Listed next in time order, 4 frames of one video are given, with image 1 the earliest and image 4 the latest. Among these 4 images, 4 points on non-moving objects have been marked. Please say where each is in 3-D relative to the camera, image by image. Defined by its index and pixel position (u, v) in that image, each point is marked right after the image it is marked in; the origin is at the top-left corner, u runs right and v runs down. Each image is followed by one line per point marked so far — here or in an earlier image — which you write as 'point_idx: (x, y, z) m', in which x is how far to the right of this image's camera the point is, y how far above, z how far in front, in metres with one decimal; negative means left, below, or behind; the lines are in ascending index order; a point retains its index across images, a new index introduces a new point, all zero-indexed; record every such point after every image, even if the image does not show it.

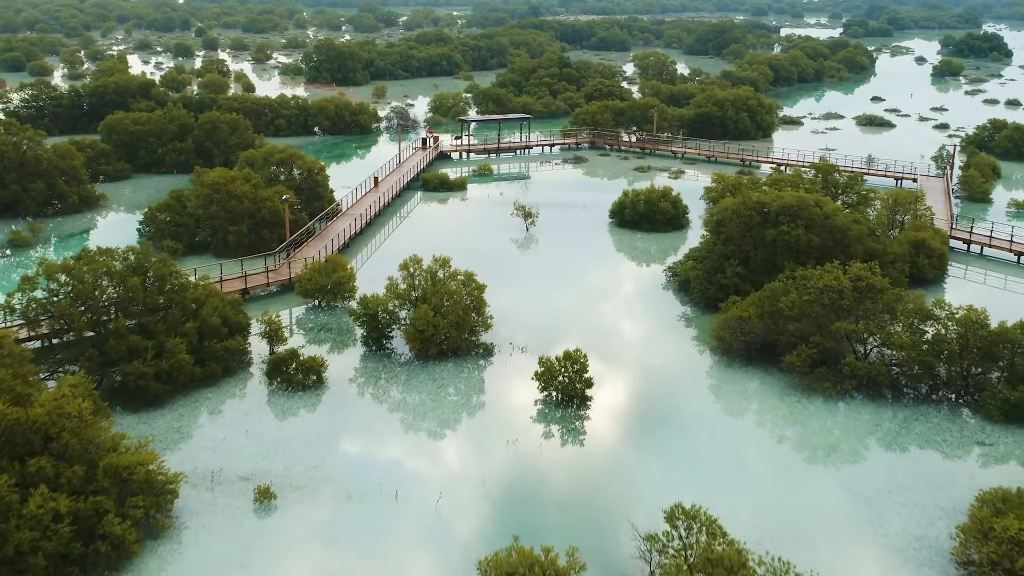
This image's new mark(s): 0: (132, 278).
0: (-5.5, +0.1, +15.0) m
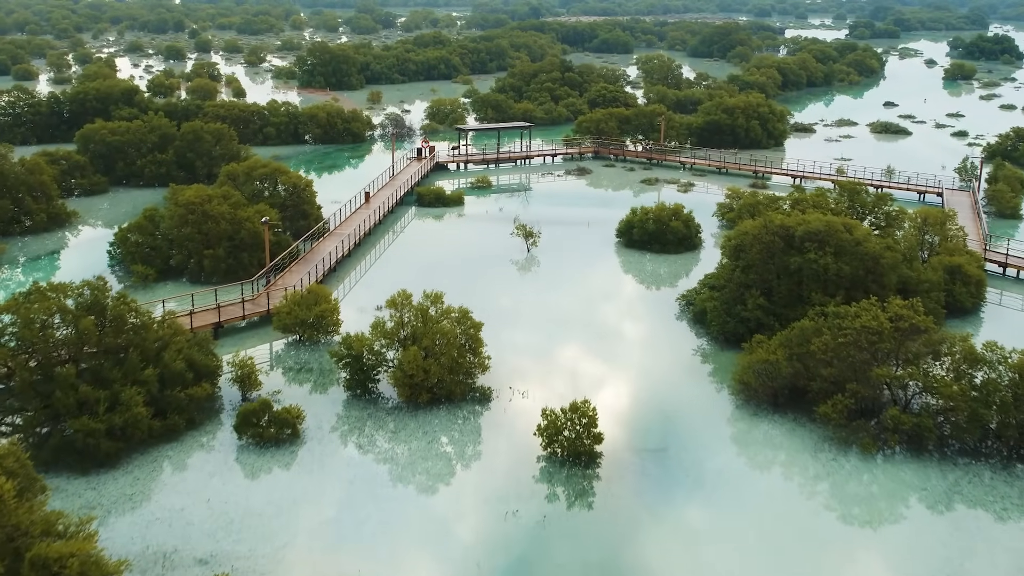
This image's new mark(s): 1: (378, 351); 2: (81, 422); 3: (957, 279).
0: (-5.5, -0.4, +13.3) m
1: (-1.9, -0.9, +14.9) m
2: (-5.2, -1.6, +12.4) m
3: (+8.2, +0.2, +19.2) m
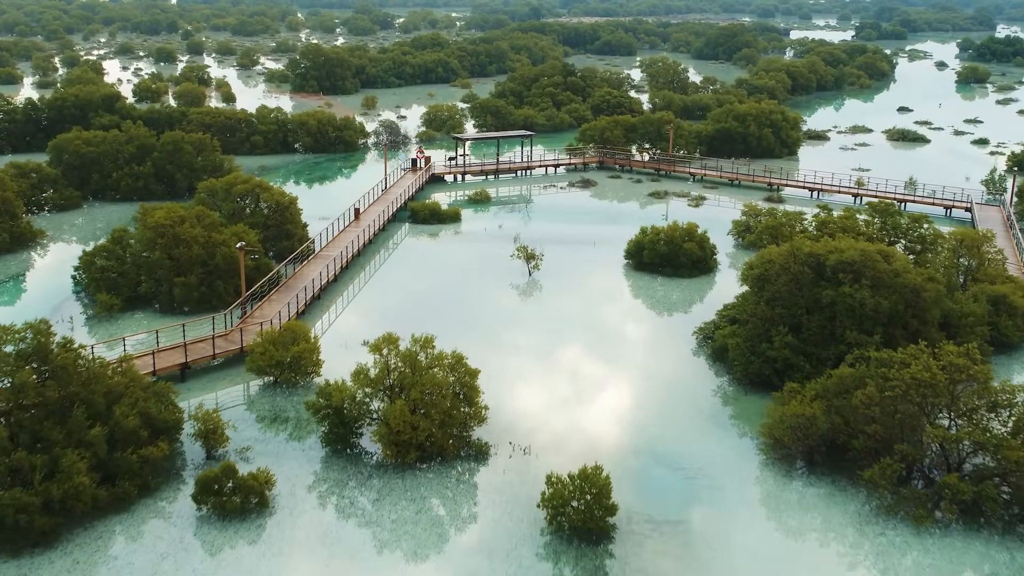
0: (-5.5, -0.9, +11.6) m
1: (-1.9, -1.4, +13.2) m
2: (-5.2, -2.1, +10.7) m
3: (+8.2, -0.4, +17.4) m
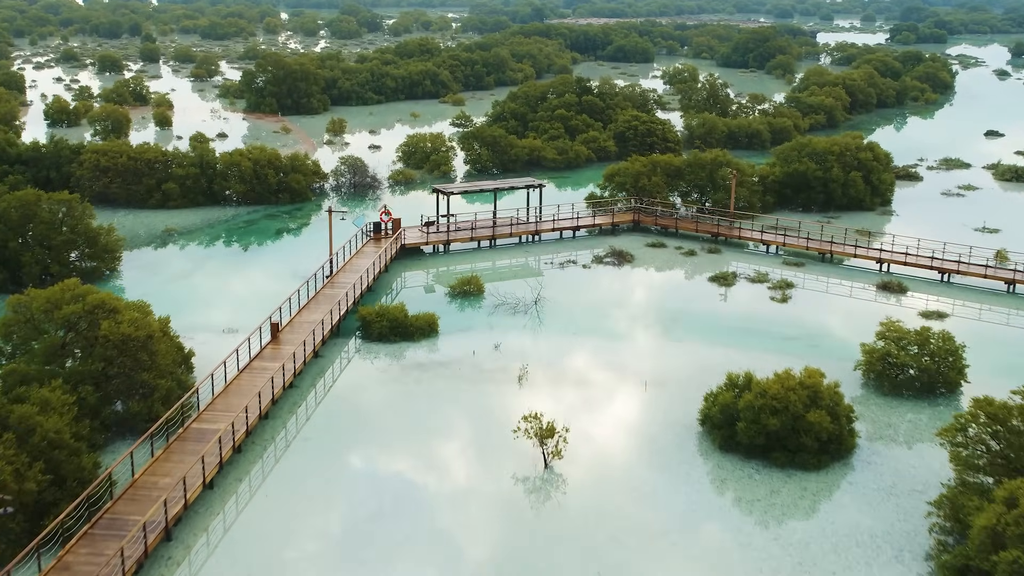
0: (-5.4, -3.3, +3.1) m
1: (-1.9, -3.8, +4.7) m
2: (-5.1, -4.5, +2.2) m
3: (+8.3, -2.8, +8.9) m
